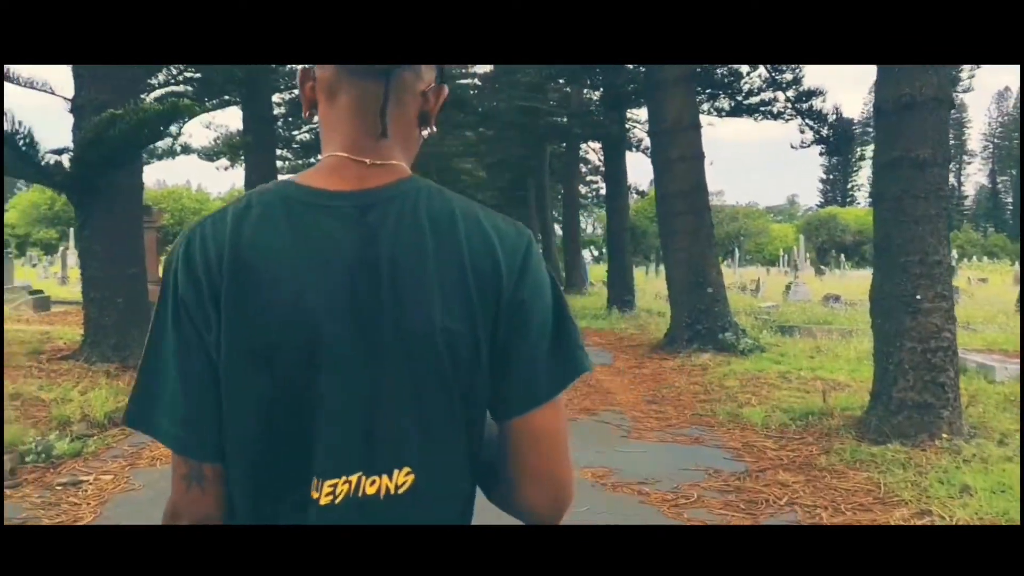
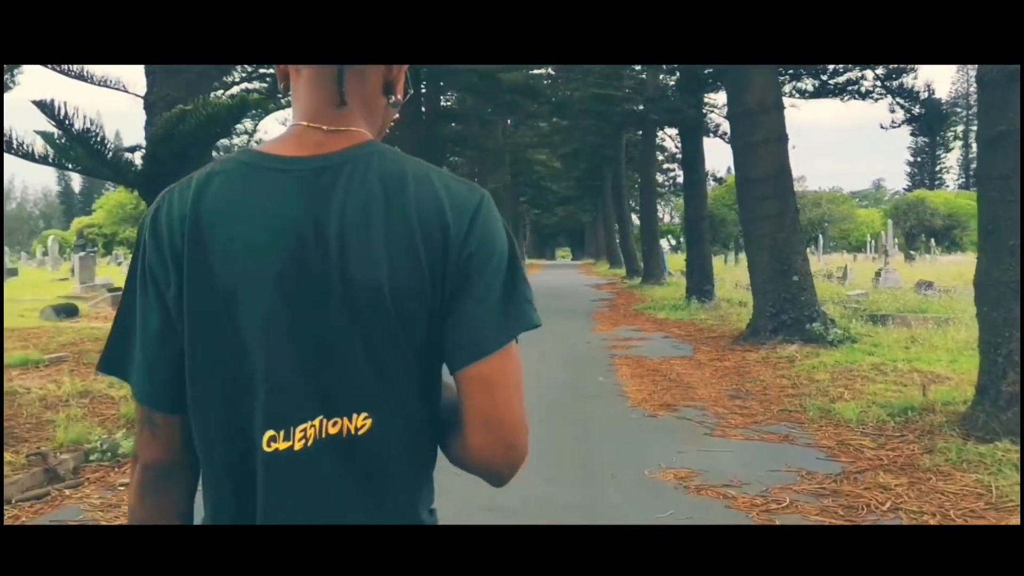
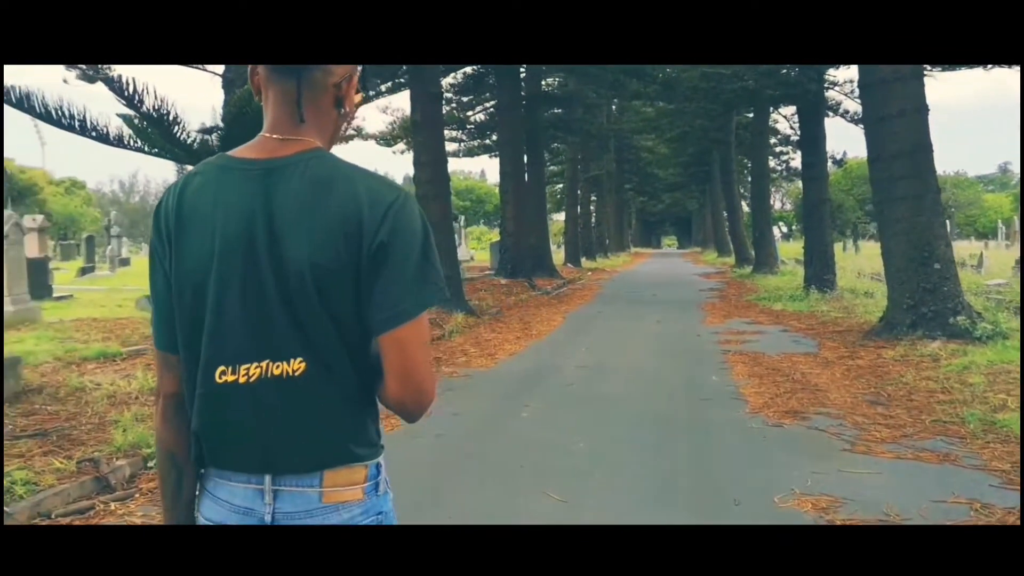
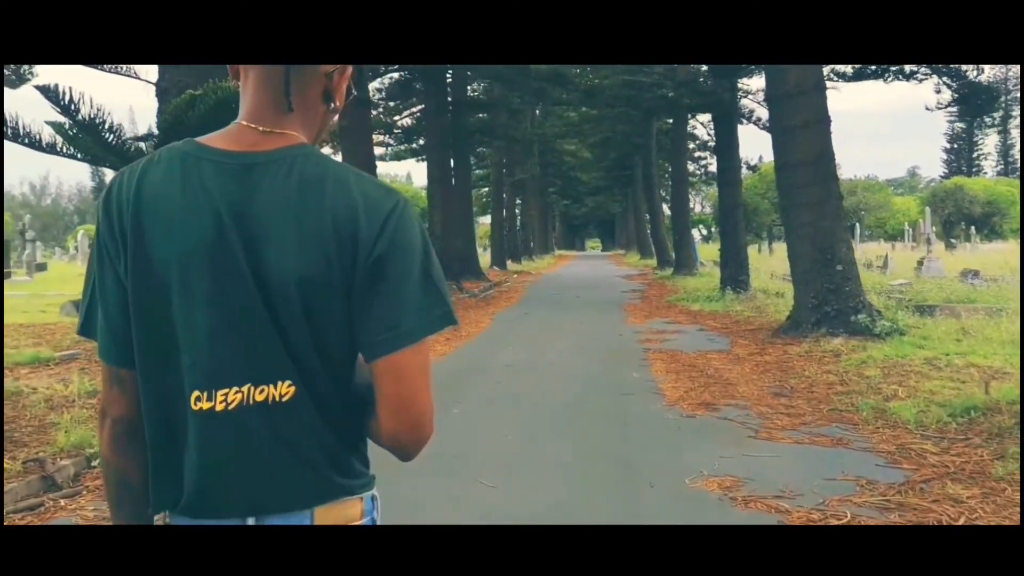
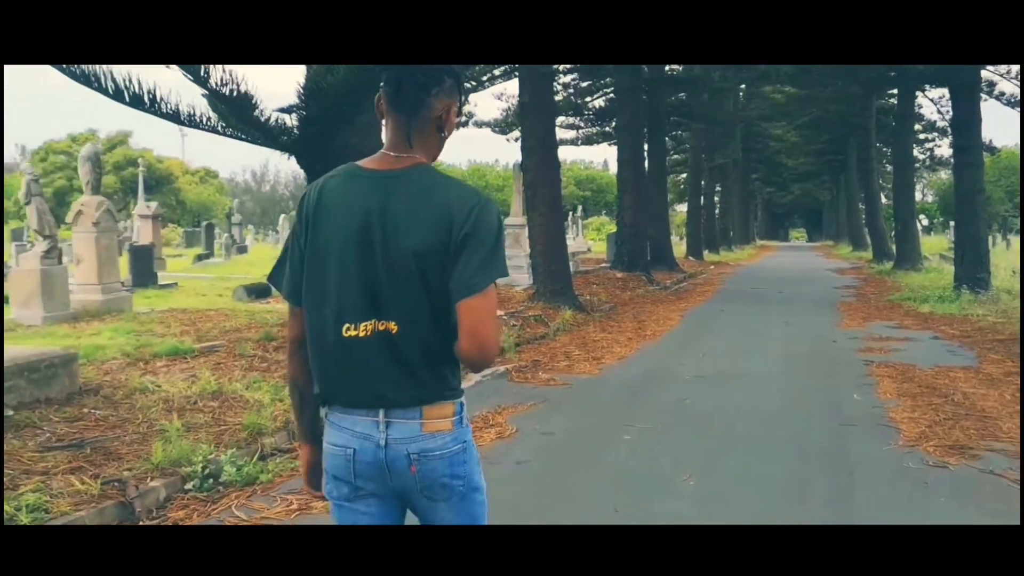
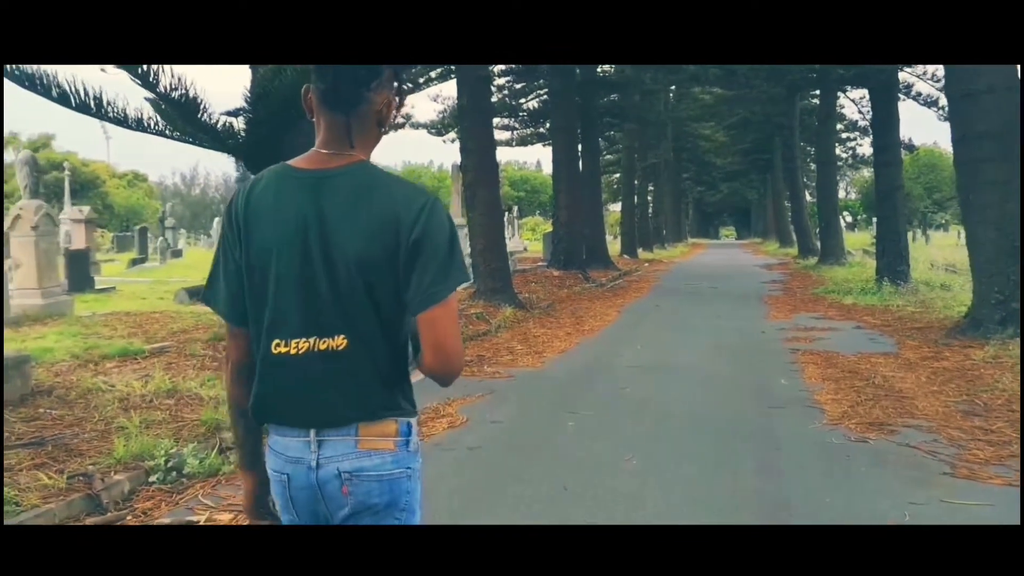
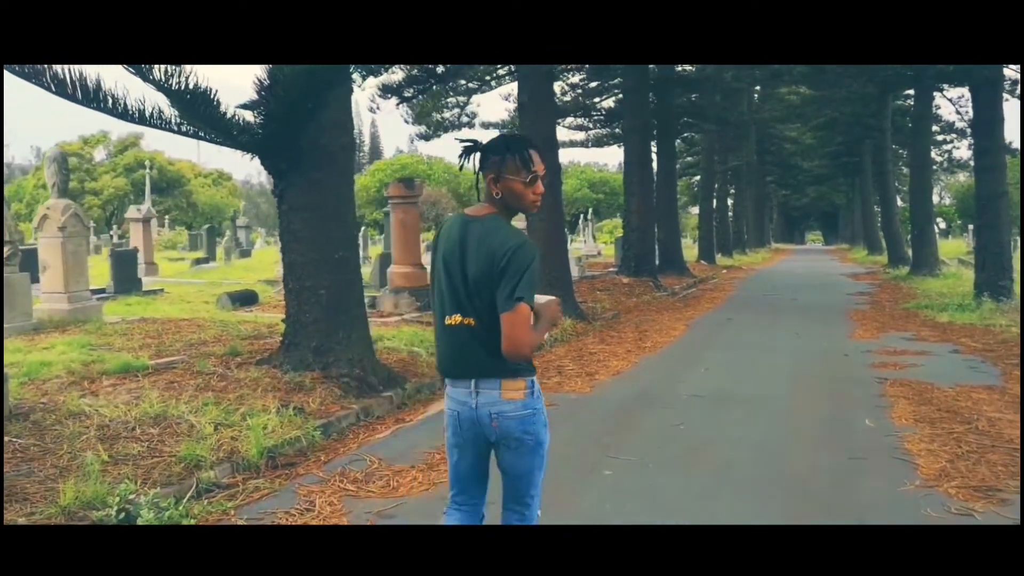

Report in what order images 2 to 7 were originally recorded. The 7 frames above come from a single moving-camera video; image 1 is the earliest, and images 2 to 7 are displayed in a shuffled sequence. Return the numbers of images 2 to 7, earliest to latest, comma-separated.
2, 4, 3, 6, 5, 7
